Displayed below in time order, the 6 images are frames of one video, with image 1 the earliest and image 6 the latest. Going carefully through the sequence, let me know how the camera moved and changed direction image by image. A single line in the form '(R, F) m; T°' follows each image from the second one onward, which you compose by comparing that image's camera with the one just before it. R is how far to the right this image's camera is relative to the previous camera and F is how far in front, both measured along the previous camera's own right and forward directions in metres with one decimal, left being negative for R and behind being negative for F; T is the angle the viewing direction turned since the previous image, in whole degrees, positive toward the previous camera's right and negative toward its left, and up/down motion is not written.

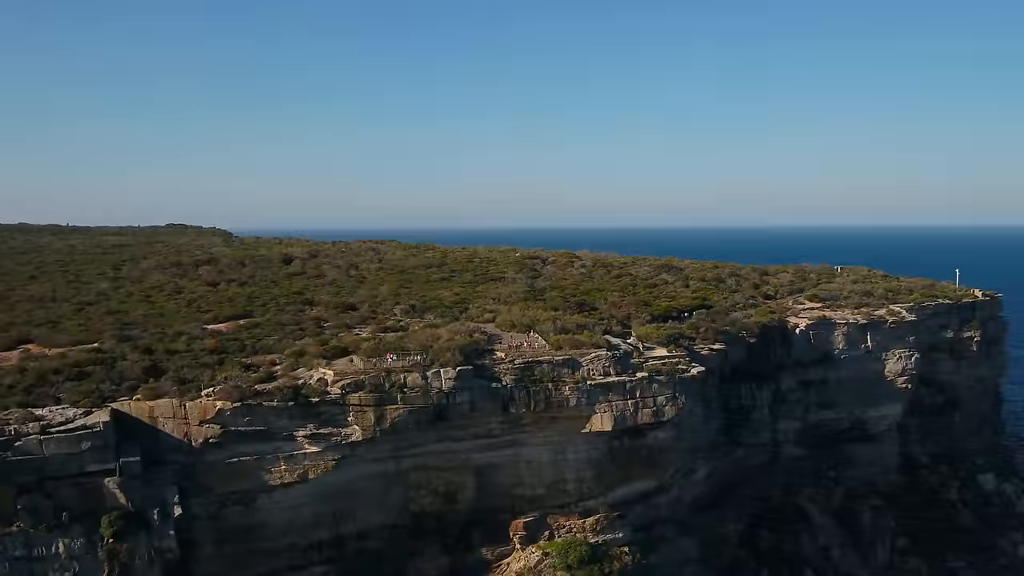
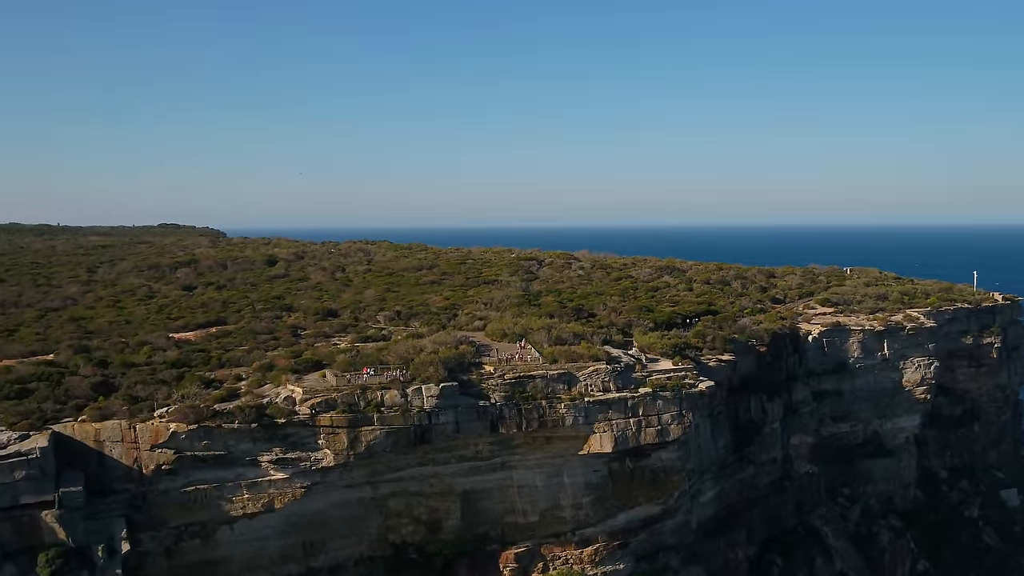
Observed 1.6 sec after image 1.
(+0.2, +2.2) m; 0°
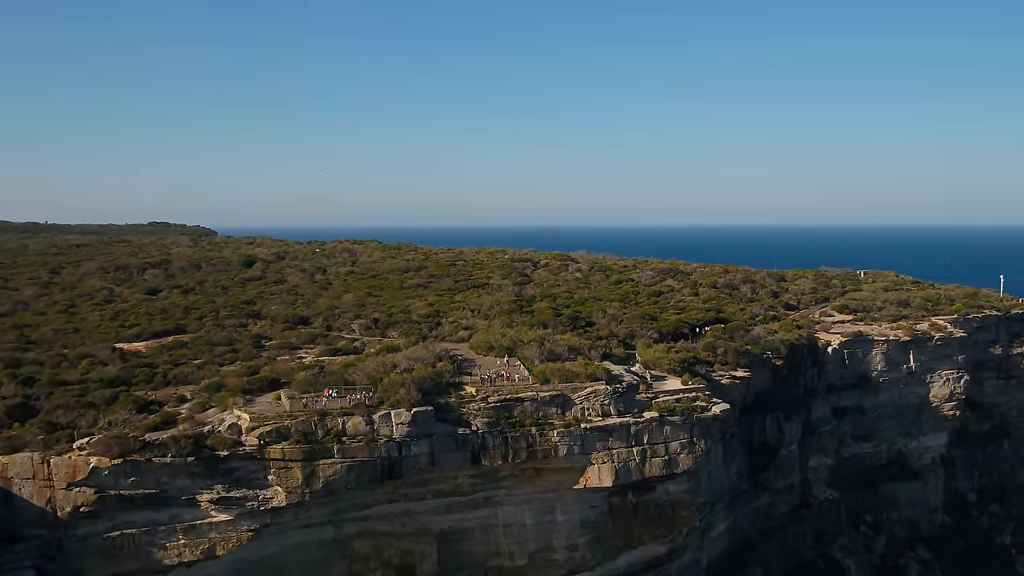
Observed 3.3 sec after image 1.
(+0.3, +2.8) m; 0°
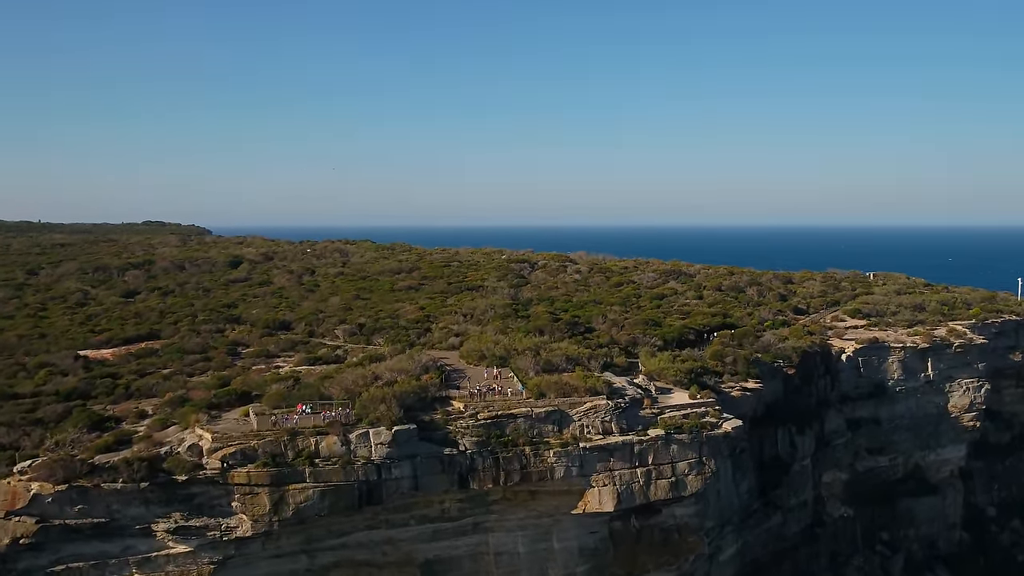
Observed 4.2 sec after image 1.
(+0.1, +1.6) m; 0°
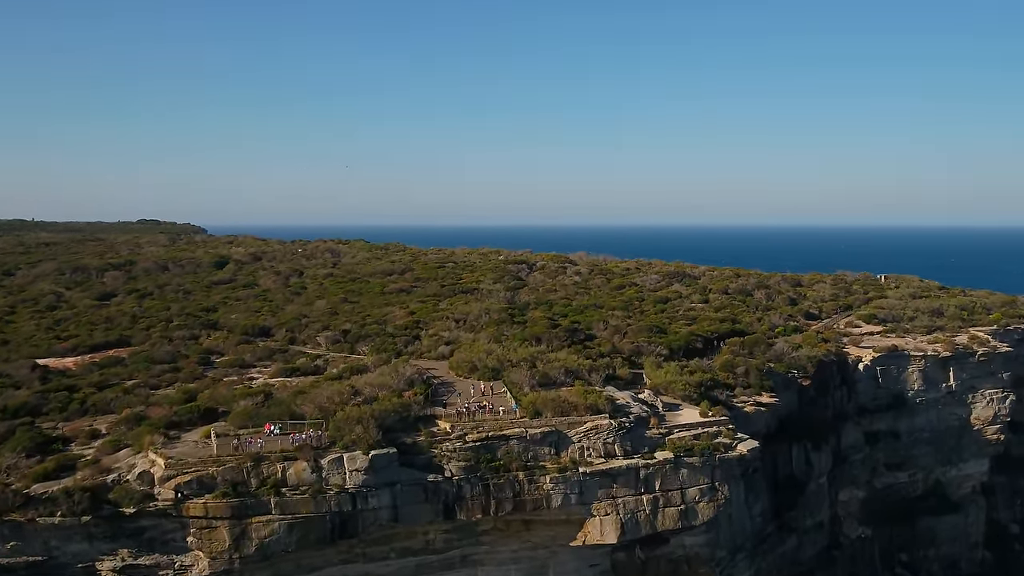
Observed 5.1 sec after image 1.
(+0.1, +1.7) m; 0°
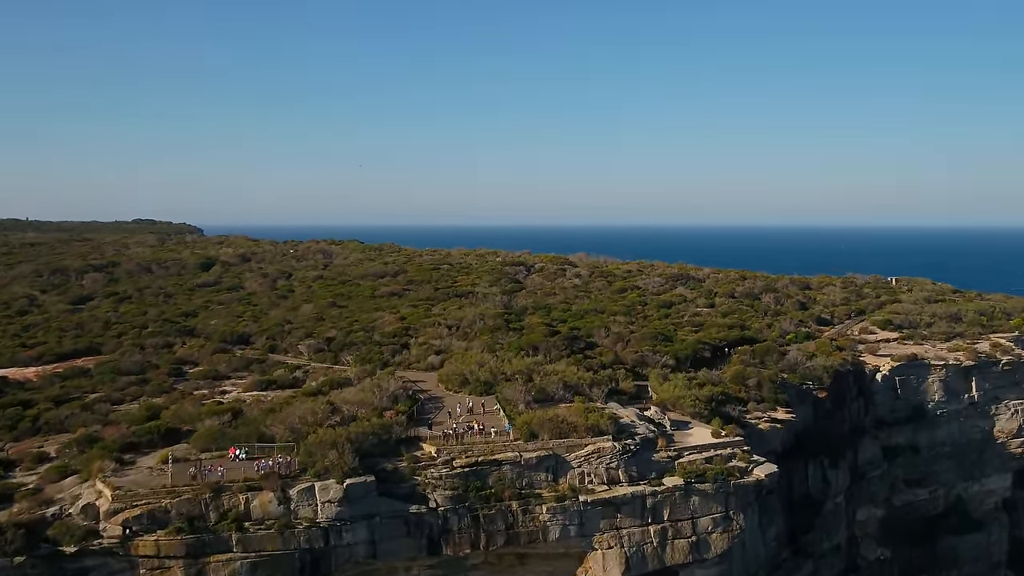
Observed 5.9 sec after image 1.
(+0.1, +1.5) m; 0°
